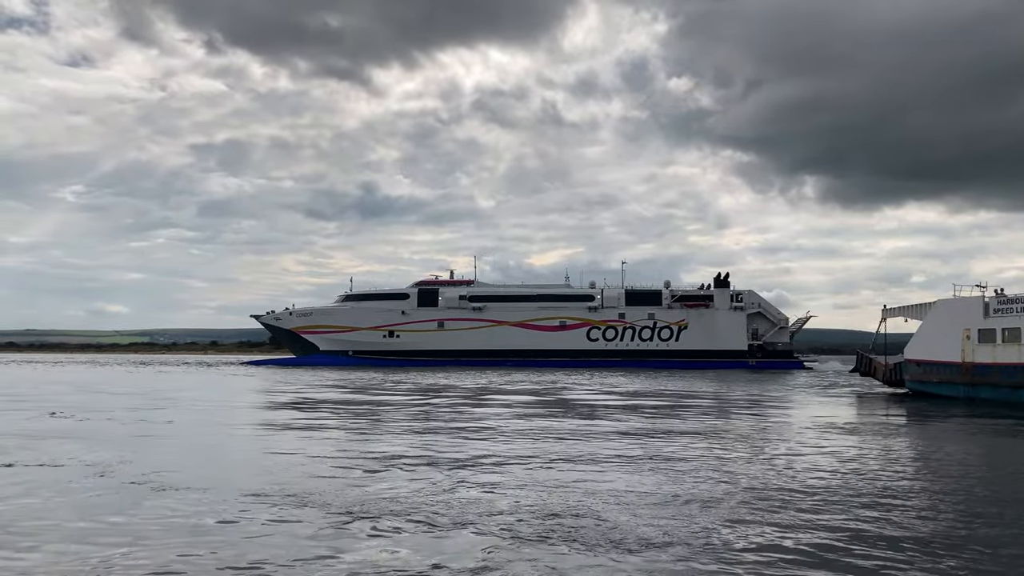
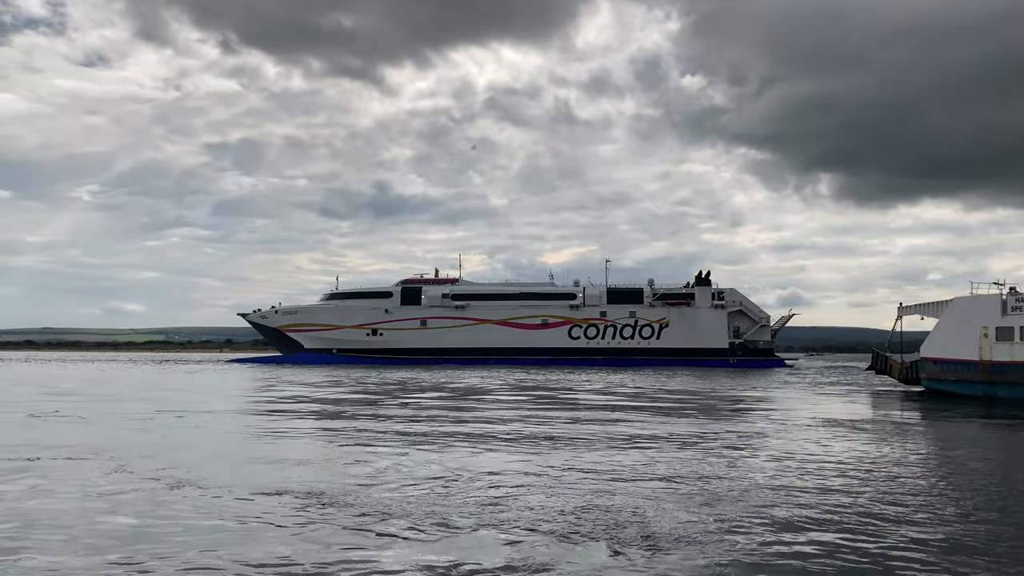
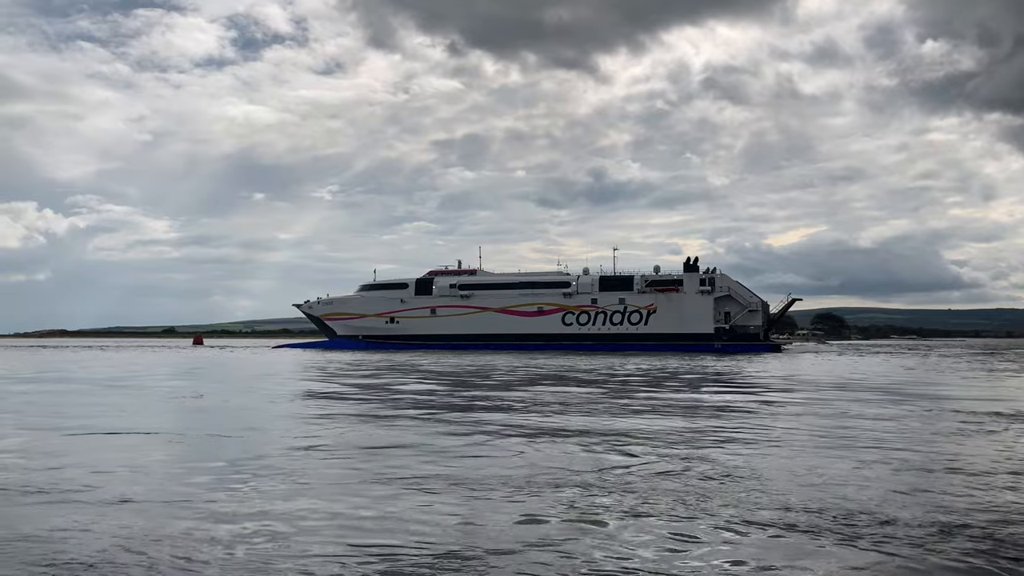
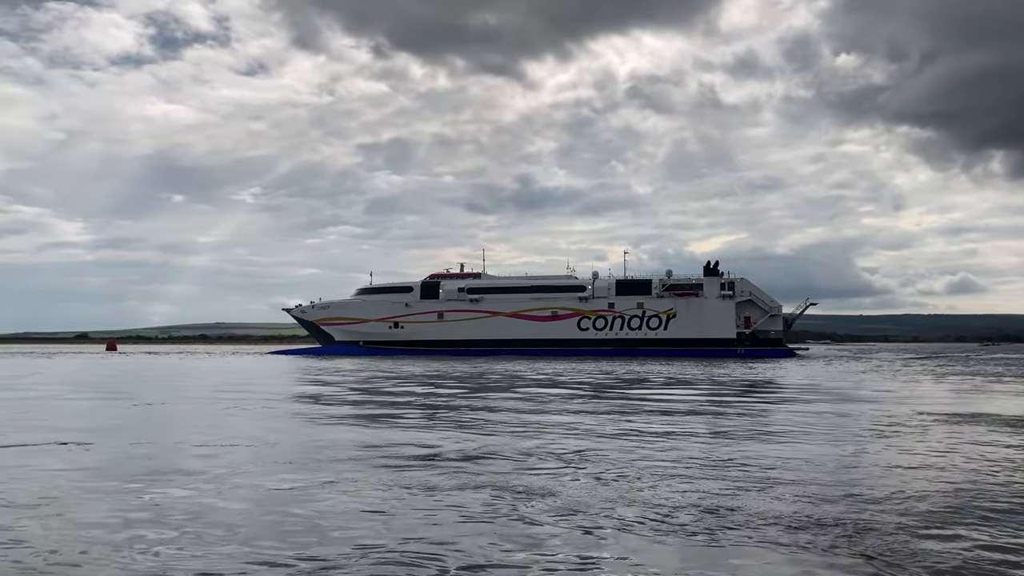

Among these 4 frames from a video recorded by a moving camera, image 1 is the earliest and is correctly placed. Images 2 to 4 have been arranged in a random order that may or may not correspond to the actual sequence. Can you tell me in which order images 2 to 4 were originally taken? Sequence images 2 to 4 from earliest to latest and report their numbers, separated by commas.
2, 4, 3
